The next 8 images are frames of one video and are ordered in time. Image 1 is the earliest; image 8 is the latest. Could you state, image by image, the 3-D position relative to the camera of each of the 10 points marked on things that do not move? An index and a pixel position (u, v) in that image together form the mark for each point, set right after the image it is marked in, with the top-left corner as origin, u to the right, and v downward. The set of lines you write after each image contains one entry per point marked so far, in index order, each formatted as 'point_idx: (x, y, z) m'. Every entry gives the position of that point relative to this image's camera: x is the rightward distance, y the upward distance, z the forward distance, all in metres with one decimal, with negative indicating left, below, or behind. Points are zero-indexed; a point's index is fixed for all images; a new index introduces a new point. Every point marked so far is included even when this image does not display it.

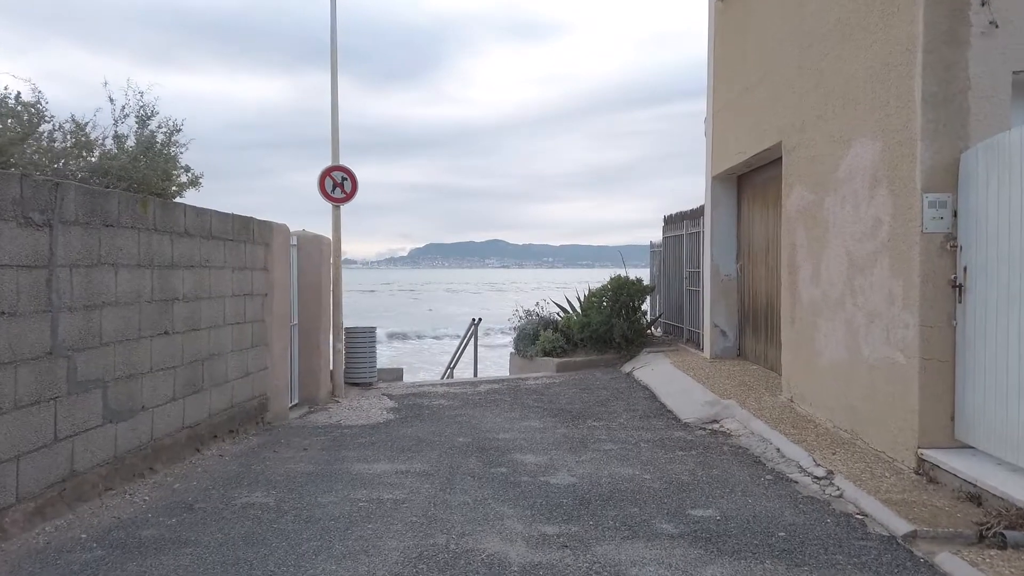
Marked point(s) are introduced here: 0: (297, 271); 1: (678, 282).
0: (-2.7, +0.2, +9.1) m
1: (+3.0, +0.1, +13.2) m
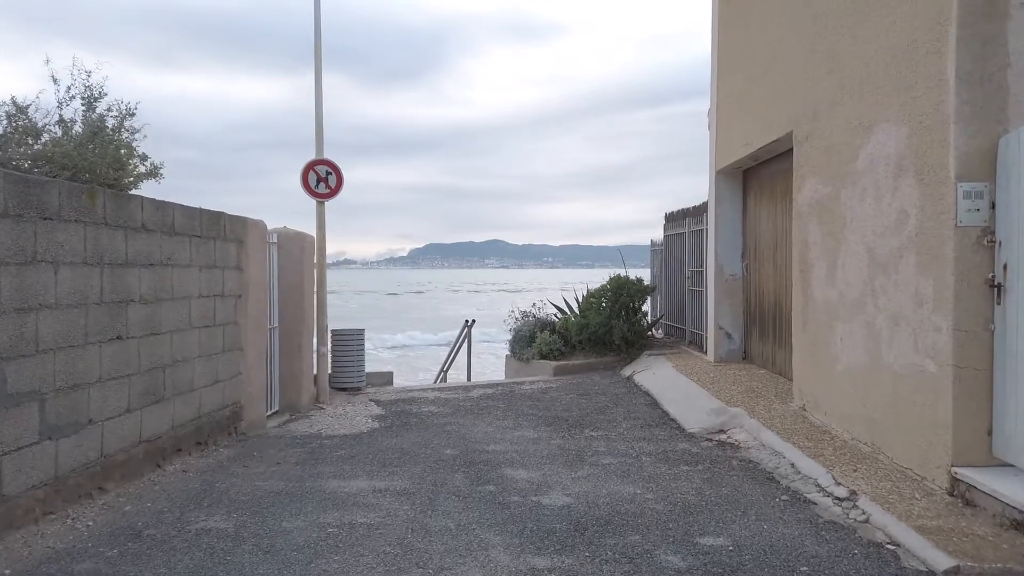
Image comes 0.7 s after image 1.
0: (-2.8, +0.2, +8.6) m
1: (+2.9, +0.1, +12.7) m
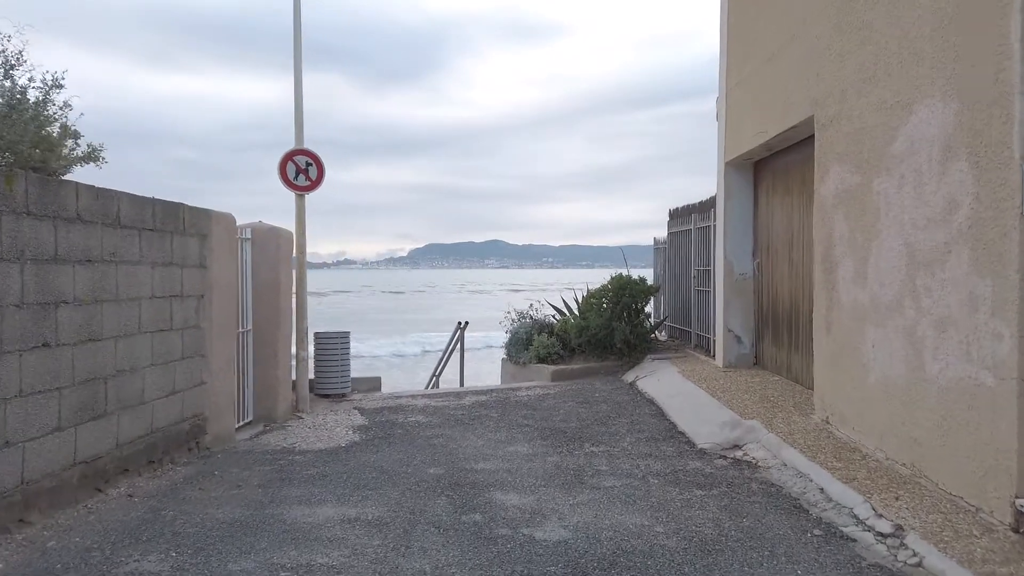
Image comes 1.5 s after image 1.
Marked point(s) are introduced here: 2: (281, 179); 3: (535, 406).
0: (-2.8, +0.2, +7.9) m
1: (+2.9, +0.1, +12.0) m
2: (-2.7, +1.3, +8.6) m
3: (+0.3, -1.4, +8.7) m
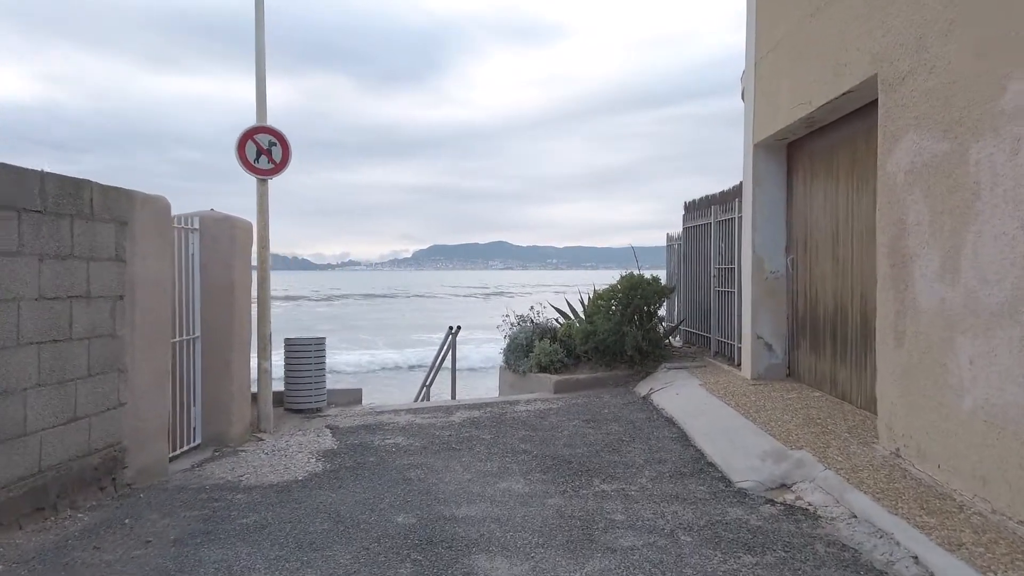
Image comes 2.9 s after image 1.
0: (-2.9, +0.2, +6.7) m
1: (+2.9, +0.1, +10.8) m
2: (-2.8, +1.3, +7.4) m
3: (+0.2, -1.4, +7.5) m
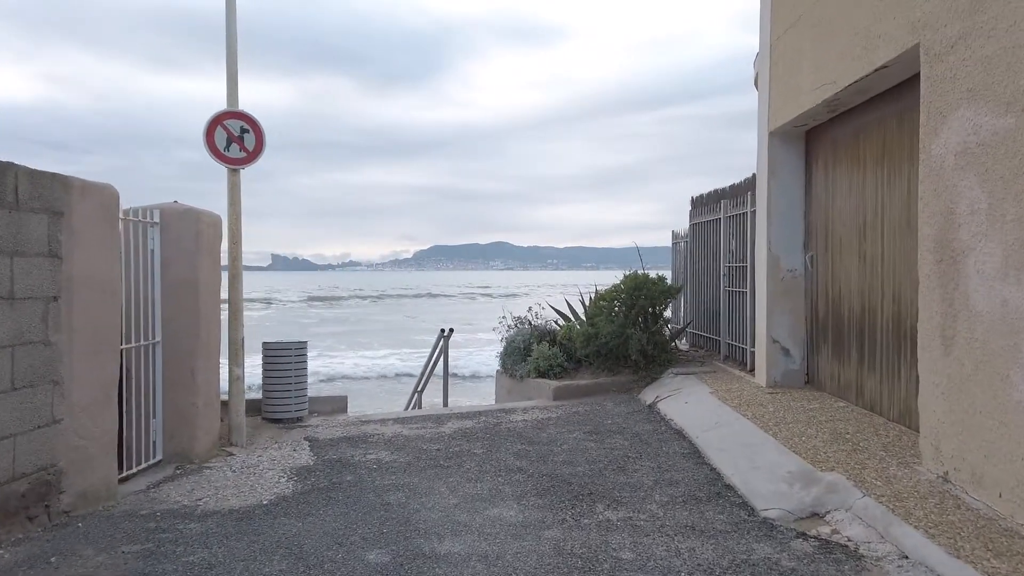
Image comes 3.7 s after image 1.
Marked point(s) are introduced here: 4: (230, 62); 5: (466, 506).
0: (-2.9, +0.2, +6.1) m
1: (+2.8, +0.1, +10.2) m
2: (-2.8, +1.3, +6.8) m
3: (+0.2, -1.4, +6.8) m
4: (-2.7, +2.2, +7.0) m
5: (-0.3, -1.4, +4.8) m
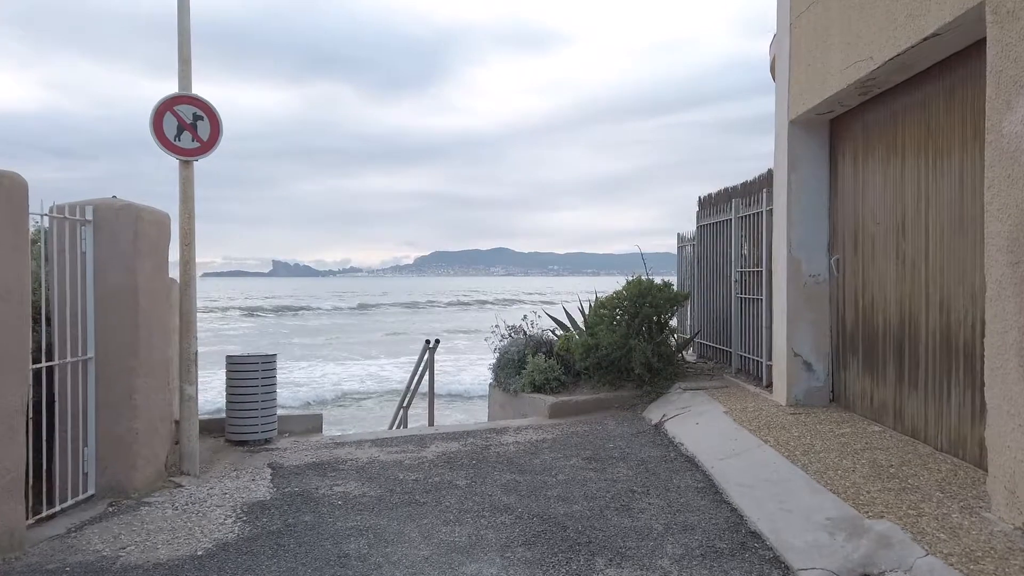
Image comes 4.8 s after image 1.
0: (-3.0, +0.2, +5.3) m
1: (+2.7, 0.0, +9.4) m
2: (-2.9, +1.2, +6.0) m
3: (+0.1, -1.5, +6.0) m
4: (-2.8, +2.1, +6.3) m
5: (-0.4, -1.5, +3.9) m
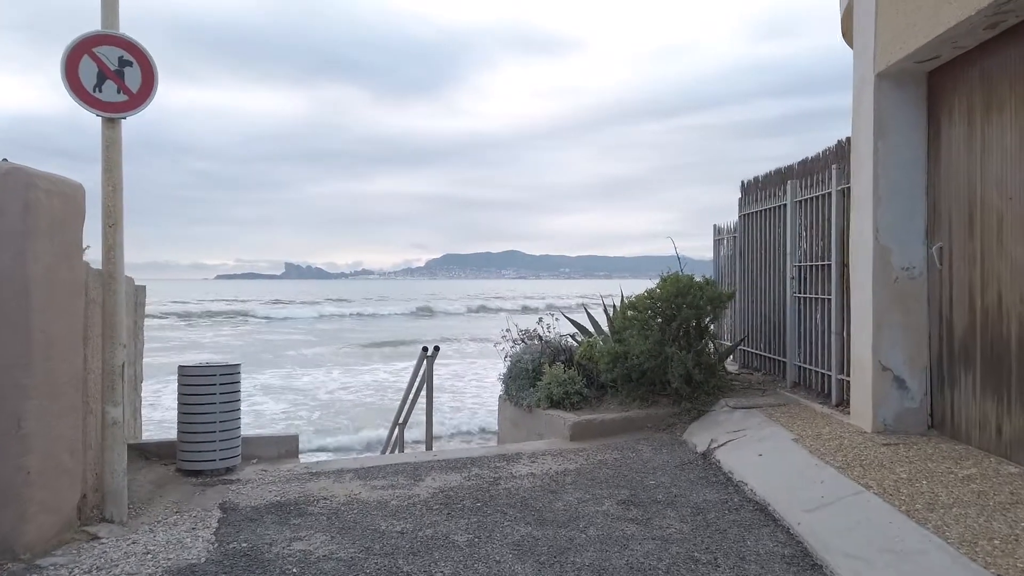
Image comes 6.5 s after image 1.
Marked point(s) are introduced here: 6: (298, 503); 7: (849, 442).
0: (-3.0, +0.2, +4.0) m
1: (+2.9, 0.0, +7.9) m
2: (-2.8, +1.3, +4.7) m
3: (+0.2, -1.4, +4.6) m
4: (-2.7, +2.2, +4.9) m
5: (-0.3, -1.4, +2.6) m
6: (-1.5, -1.5, +5.2) m
7: (+2.4, -1.1, +5.2) m
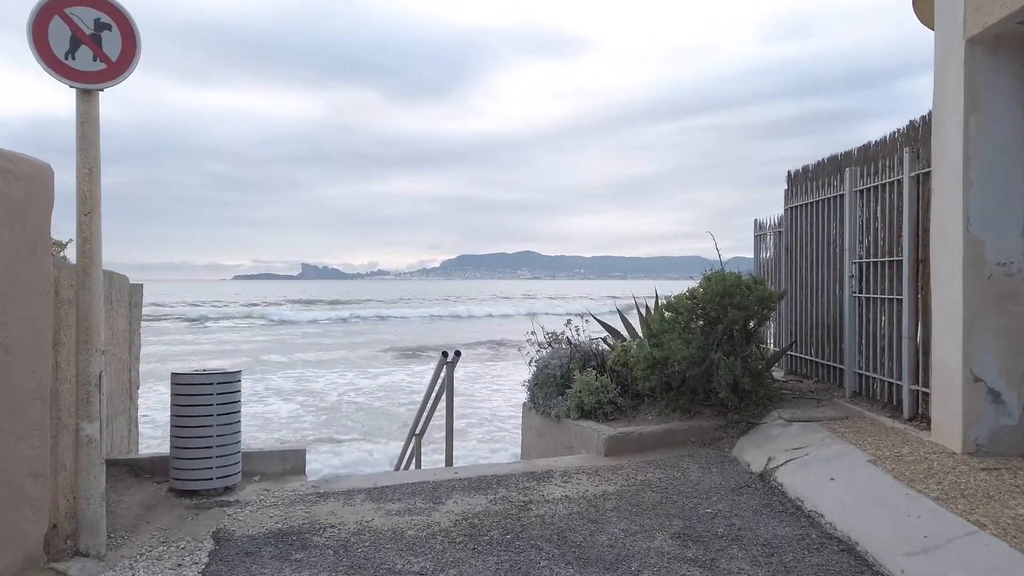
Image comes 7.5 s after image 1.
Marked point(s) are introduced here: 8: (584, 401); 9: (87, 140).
0: (-2.8, +0.2, +3.3) m
1: (+3.1, 0.0, +7.2) m
2: (-2.6, +1.3, +4.1) m
3: (+0.4, -1.4, +4.0) m
4: (-2.5, +2.2, +4.3) m
5: (-0.2, -1.4, +1.9) m
6: (-1.3, -1.5, +4.6) m
7: (+2.6, -1.1, +4.5) m
8: (+0.7, -1.1, +7.1) m
9: (-2.4, +0.8, +4.2) m
